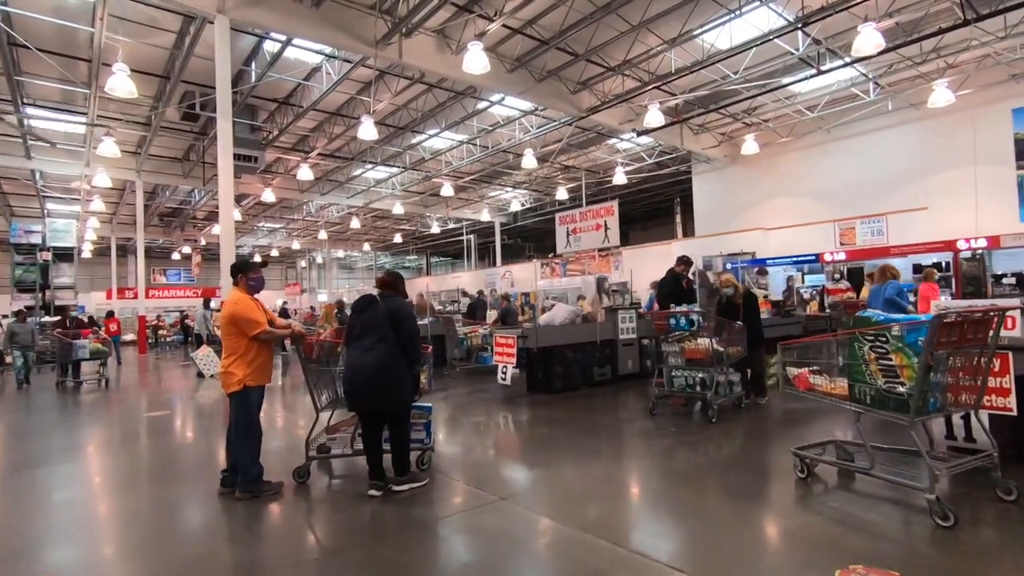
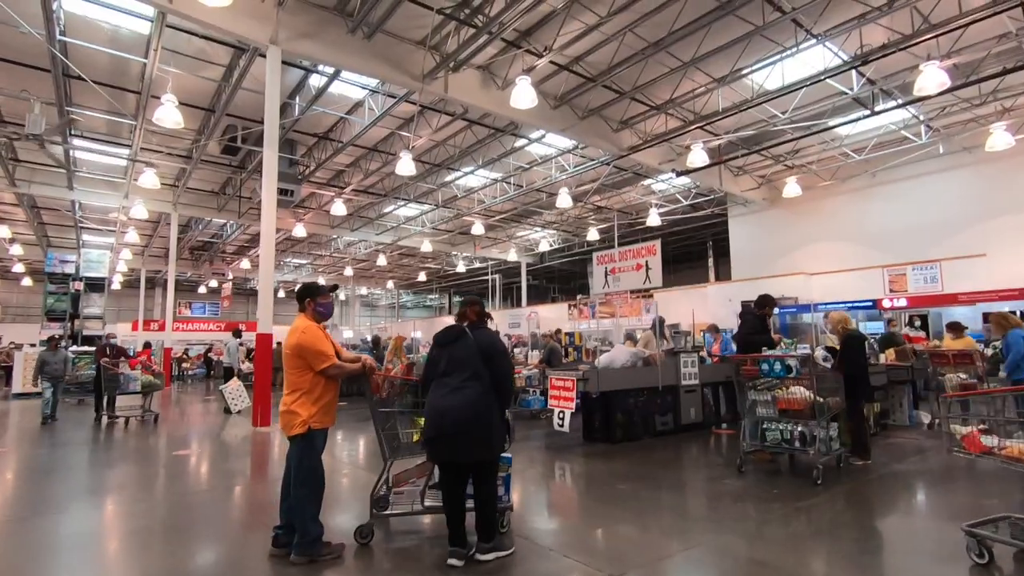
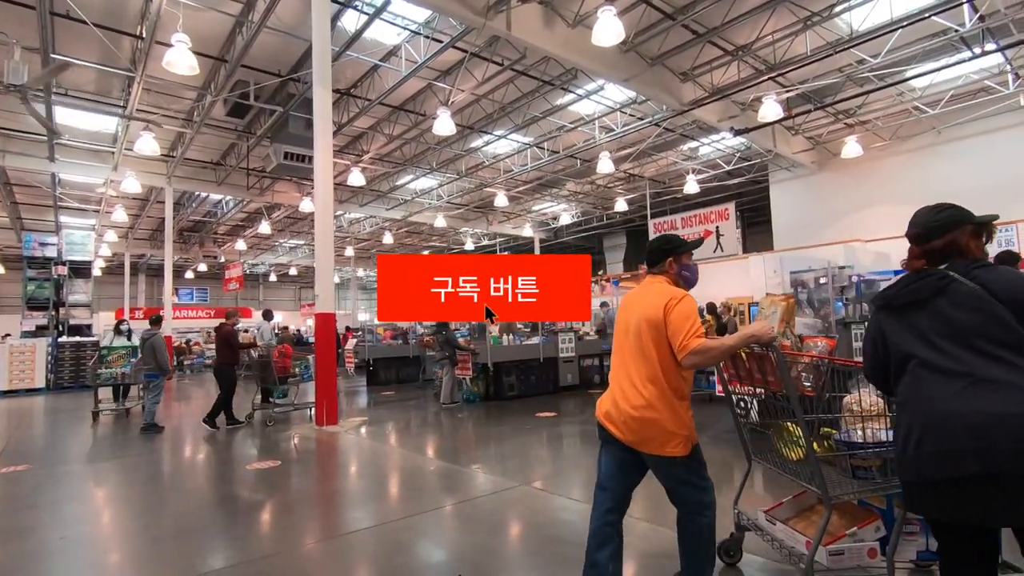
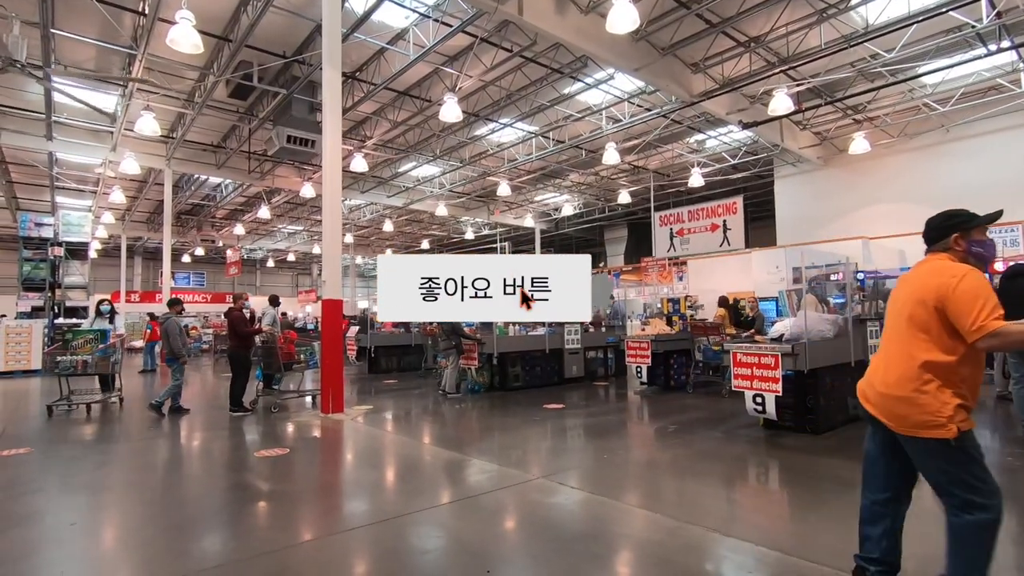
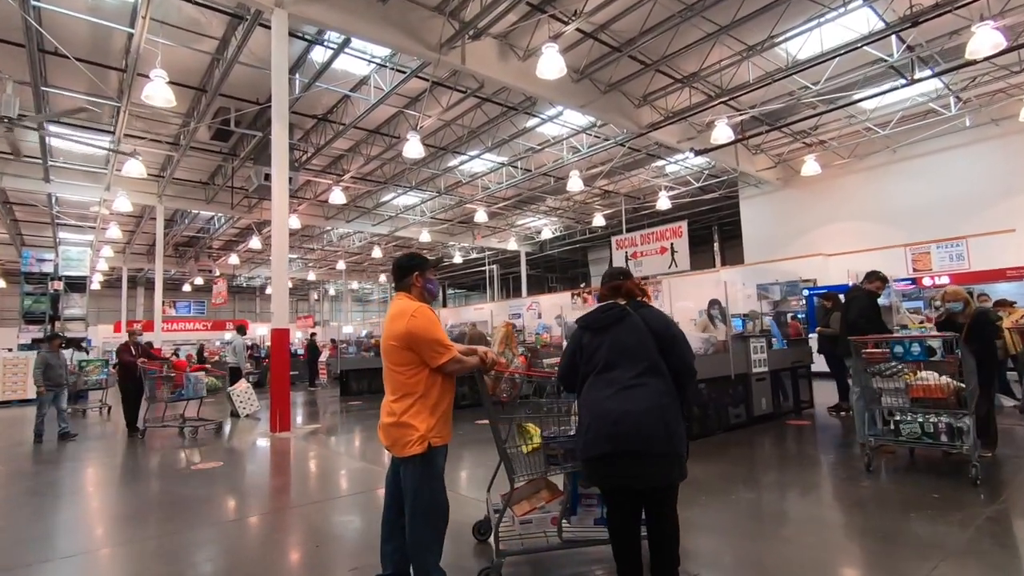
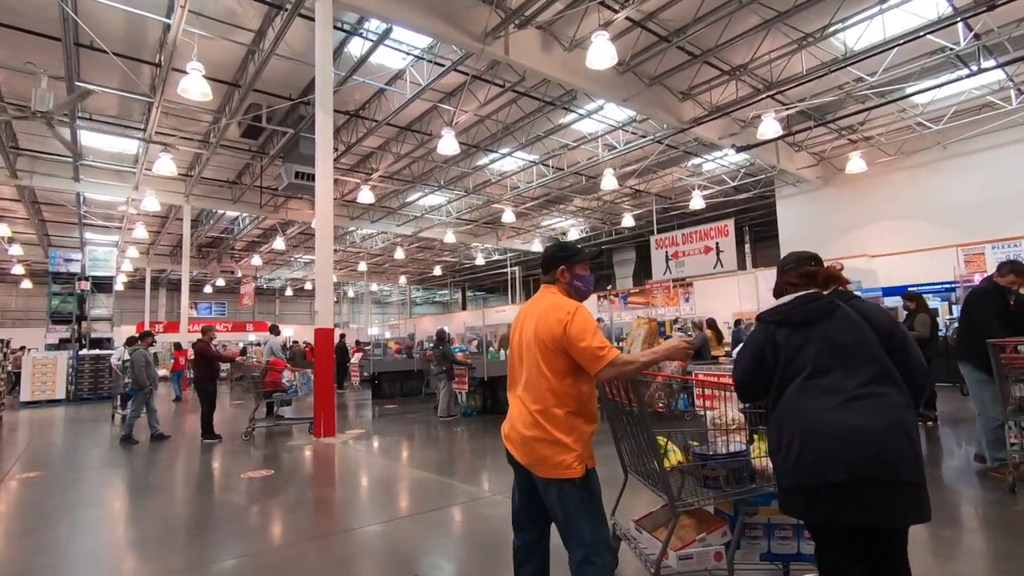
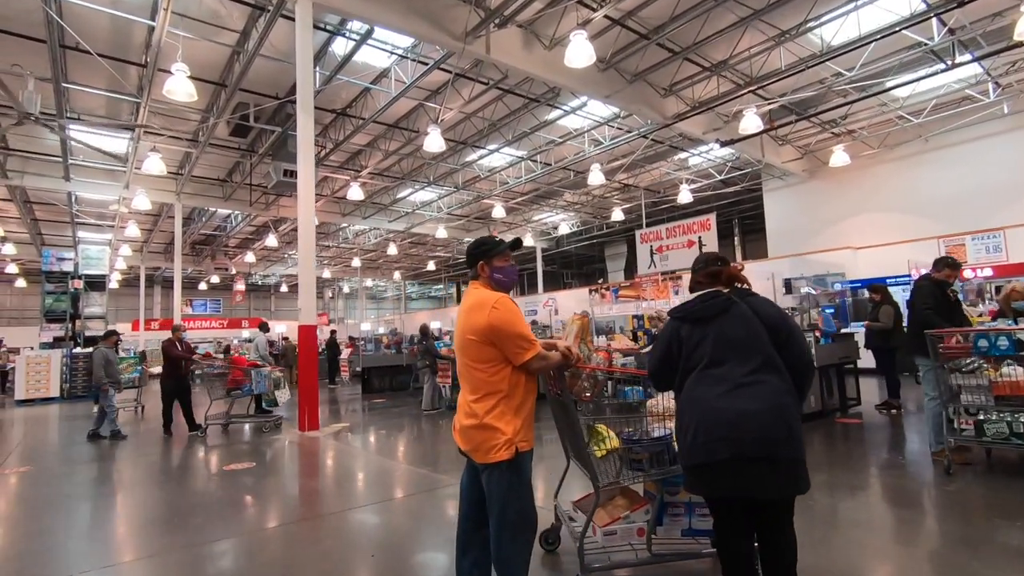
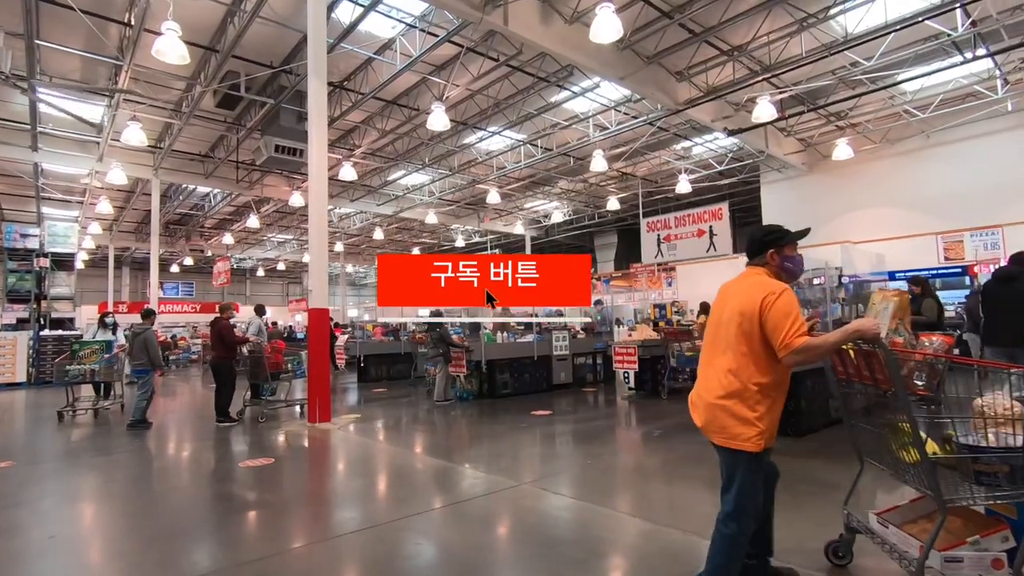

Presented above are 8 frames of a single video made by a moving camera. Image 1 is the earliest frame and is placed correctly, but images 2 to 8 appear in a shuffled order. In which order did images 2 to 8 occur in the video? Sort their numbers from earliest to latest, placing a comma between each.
2, 5, 7, 6, 3, 8, 4
